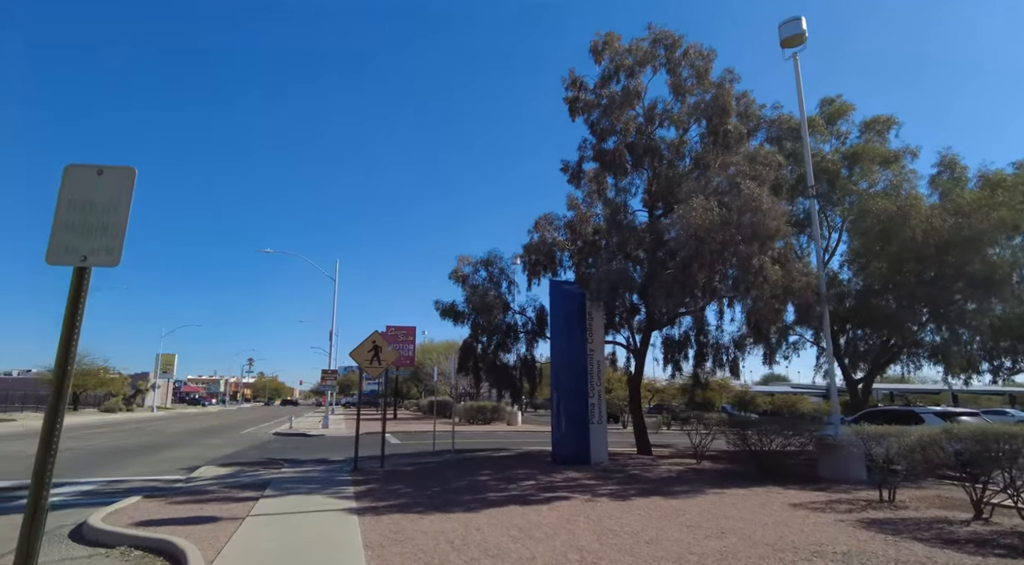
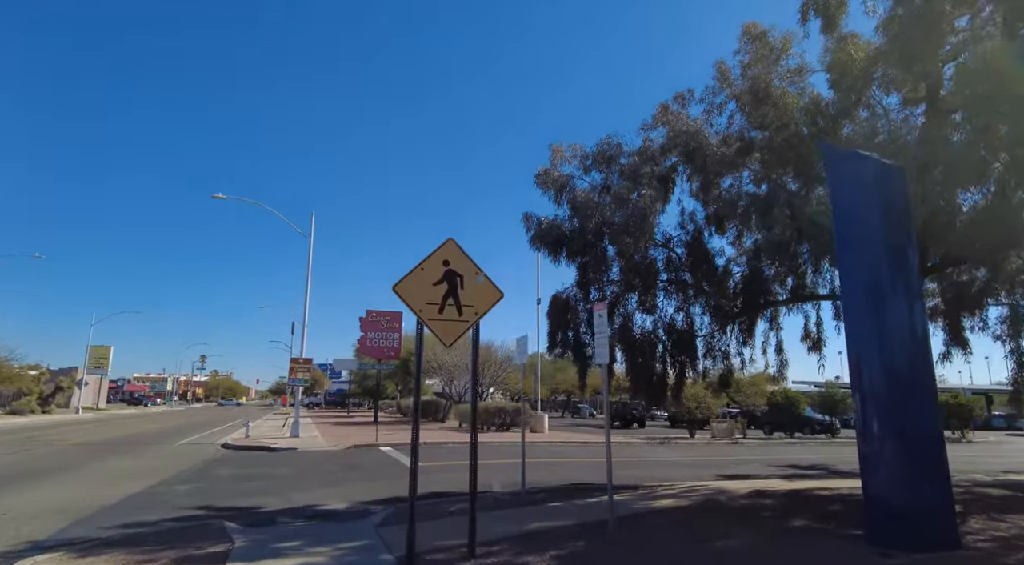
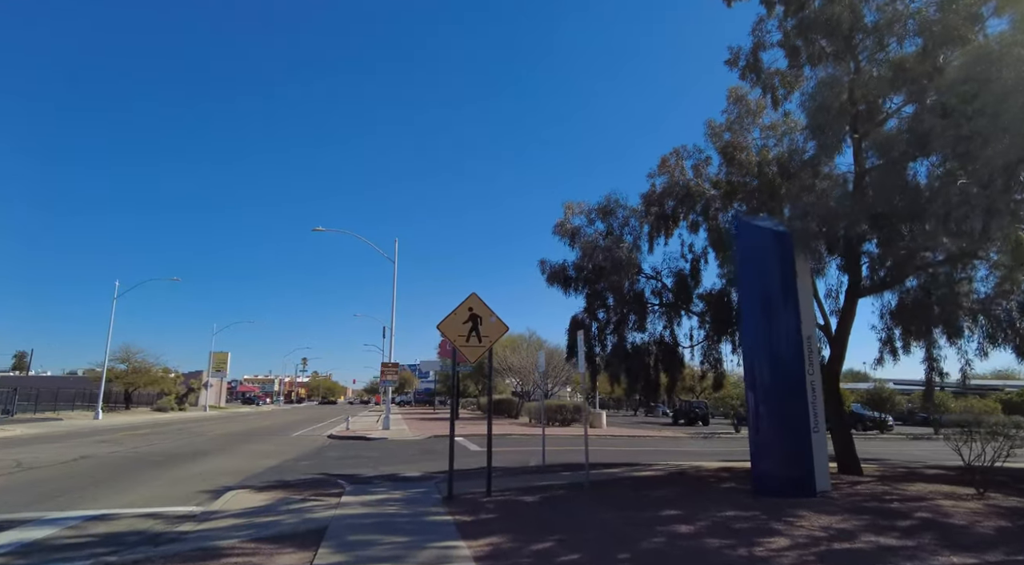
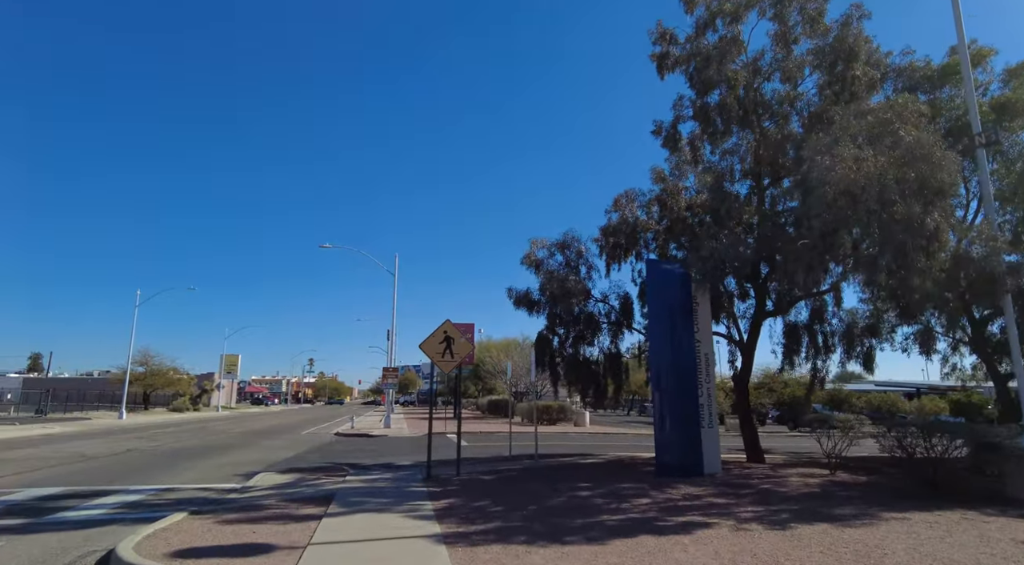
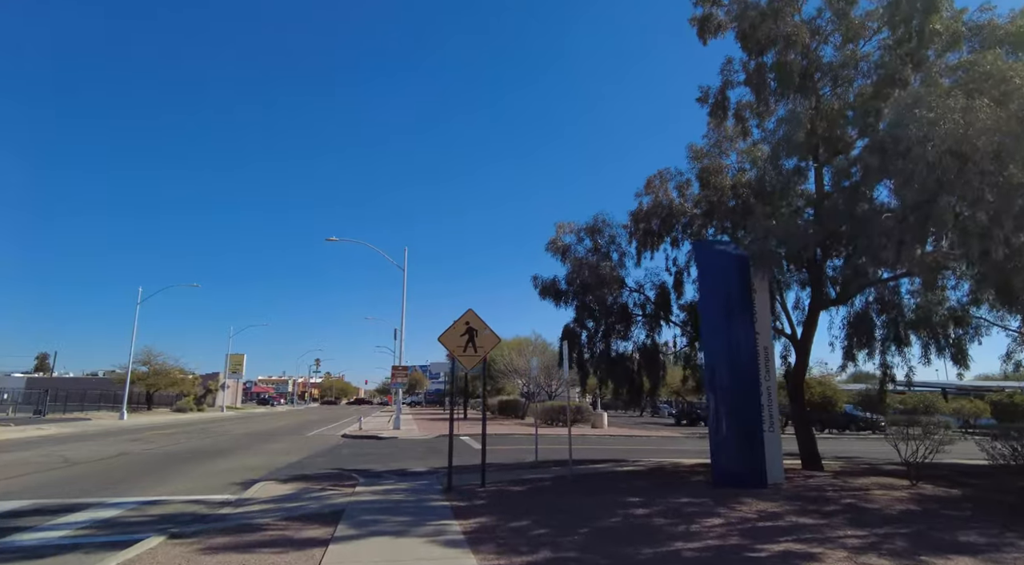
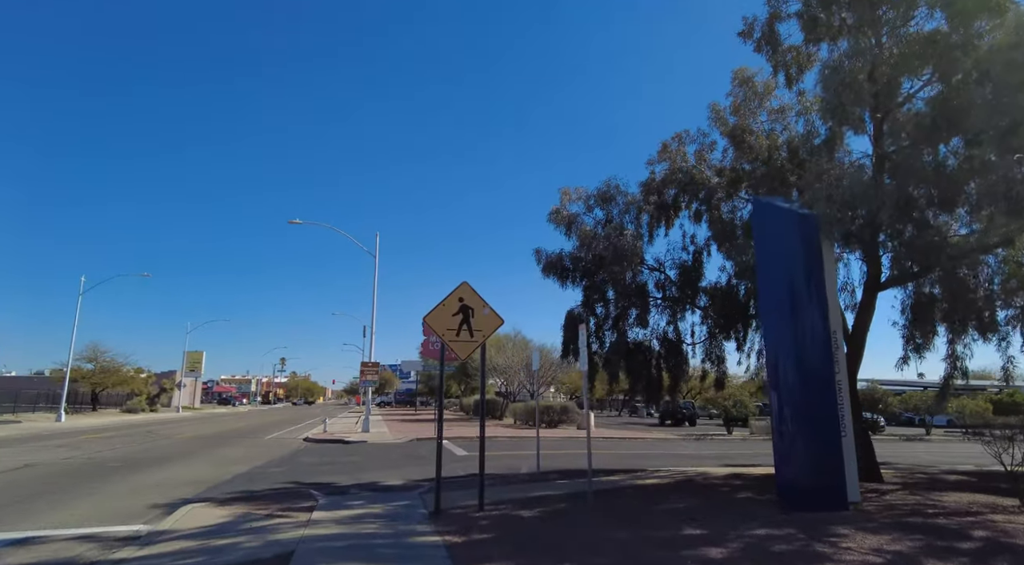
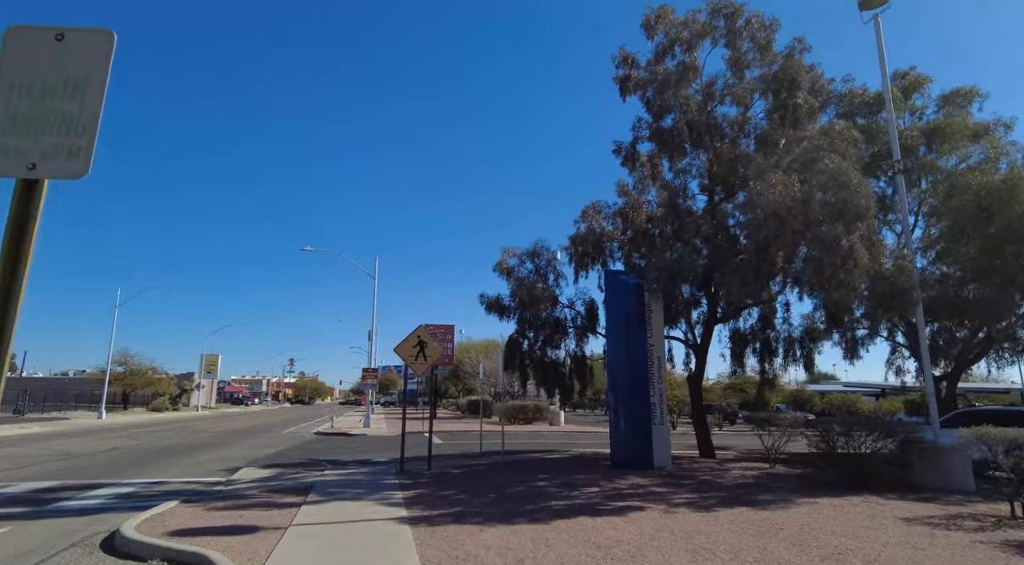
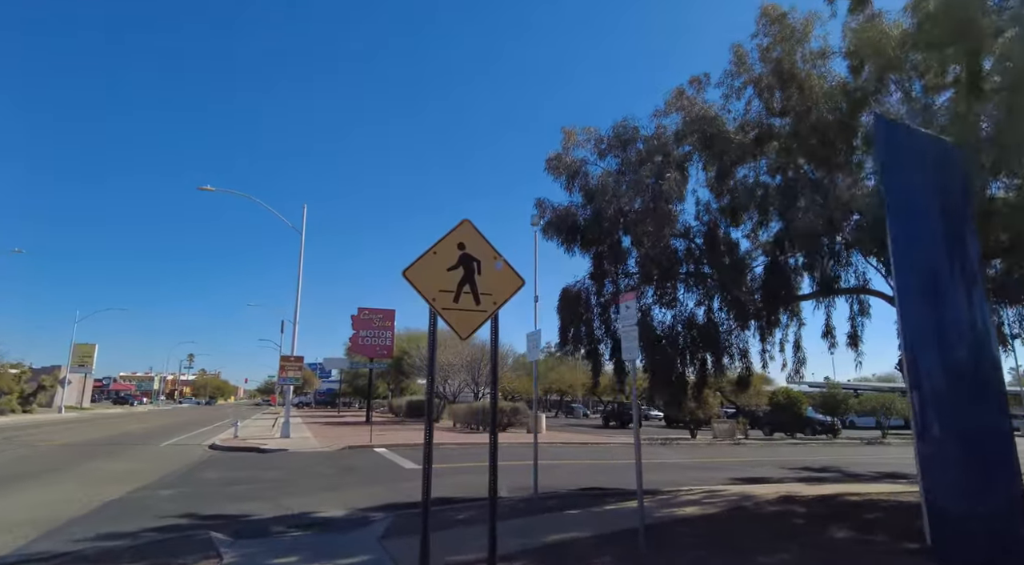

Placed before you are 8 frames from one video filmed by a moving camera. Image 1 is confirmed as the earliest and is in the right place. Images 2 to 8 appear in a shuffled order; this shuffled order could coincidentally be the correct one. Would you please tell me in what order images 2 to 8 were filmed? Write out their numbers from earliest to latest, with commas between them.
7, 4, 5, 3, 6, 2, 8
